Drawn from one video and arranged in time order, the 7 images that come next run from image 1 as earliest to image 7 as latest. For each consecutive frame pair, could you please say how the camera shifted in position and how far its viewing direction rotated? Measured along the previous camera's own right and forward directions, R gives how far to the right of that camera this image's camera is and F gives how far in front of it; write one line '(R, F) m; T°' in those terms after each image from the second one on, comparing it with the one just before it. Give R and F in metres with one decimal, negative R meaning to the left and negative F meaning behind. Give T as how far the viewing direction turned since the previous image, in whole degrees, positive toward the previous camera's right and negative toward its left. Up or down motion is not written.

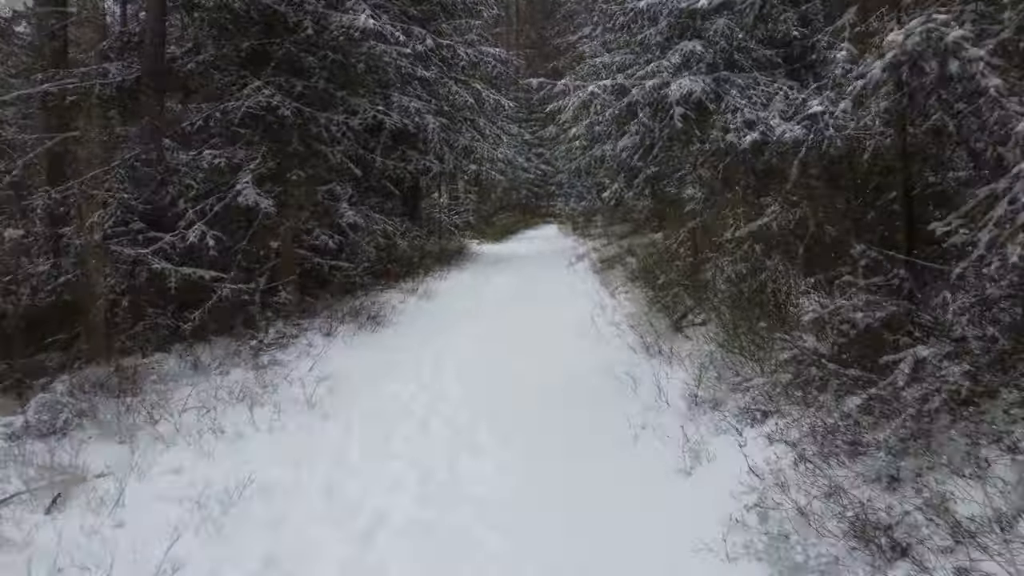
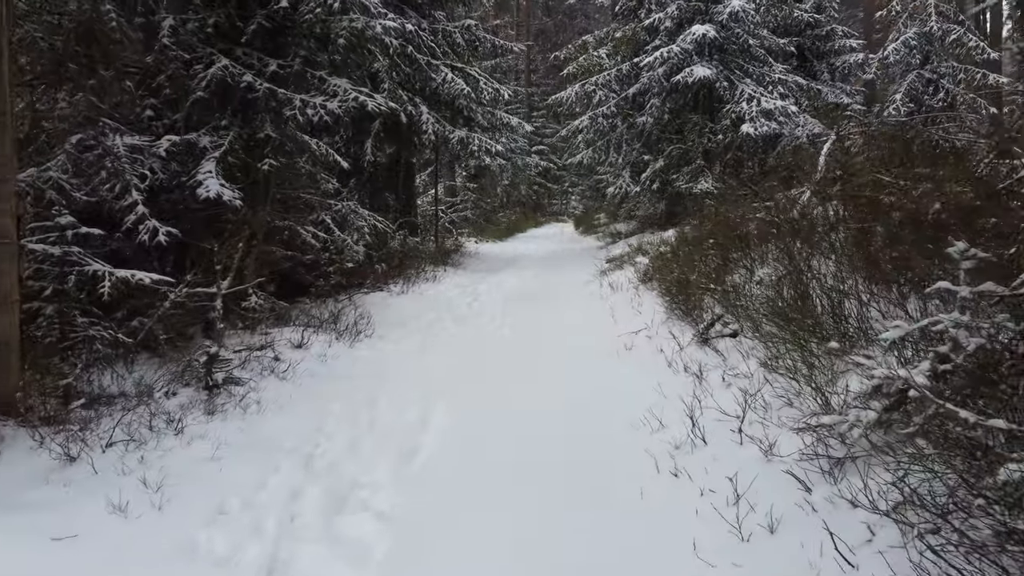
(0.0, +1.0) m; 0°
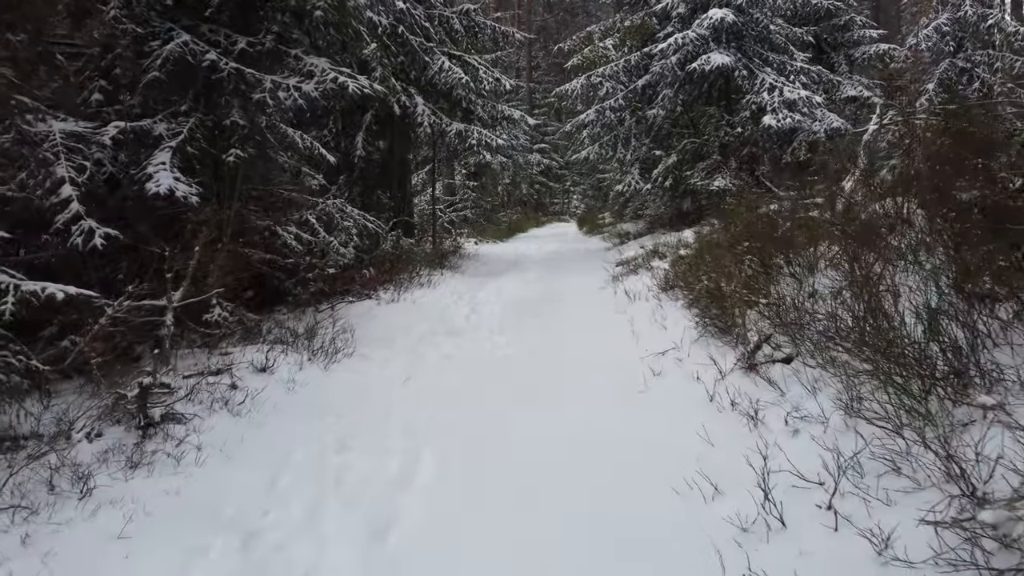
(0.0, +1.1) m; 0°
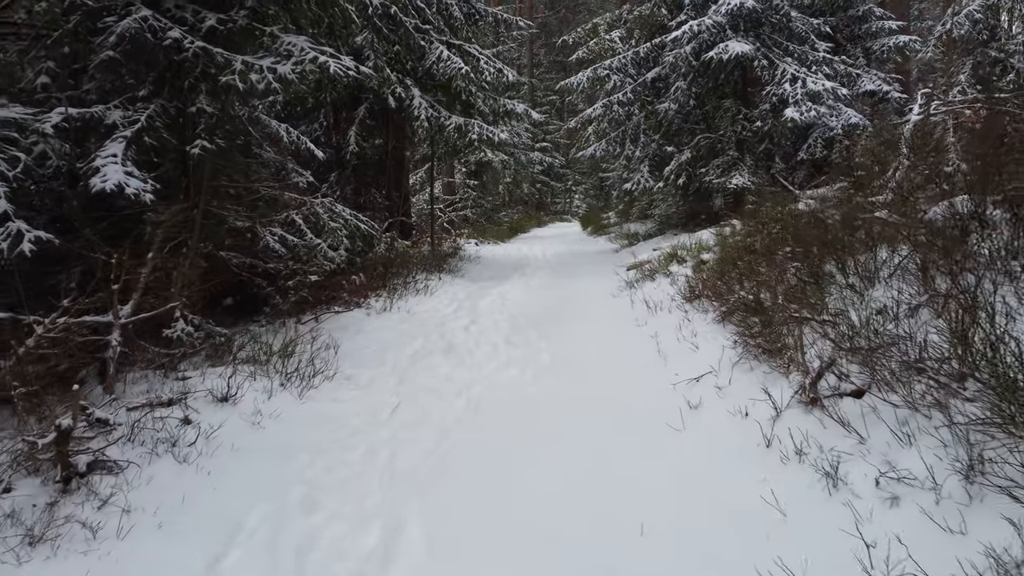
(-0.1, +0.9) m; 0°
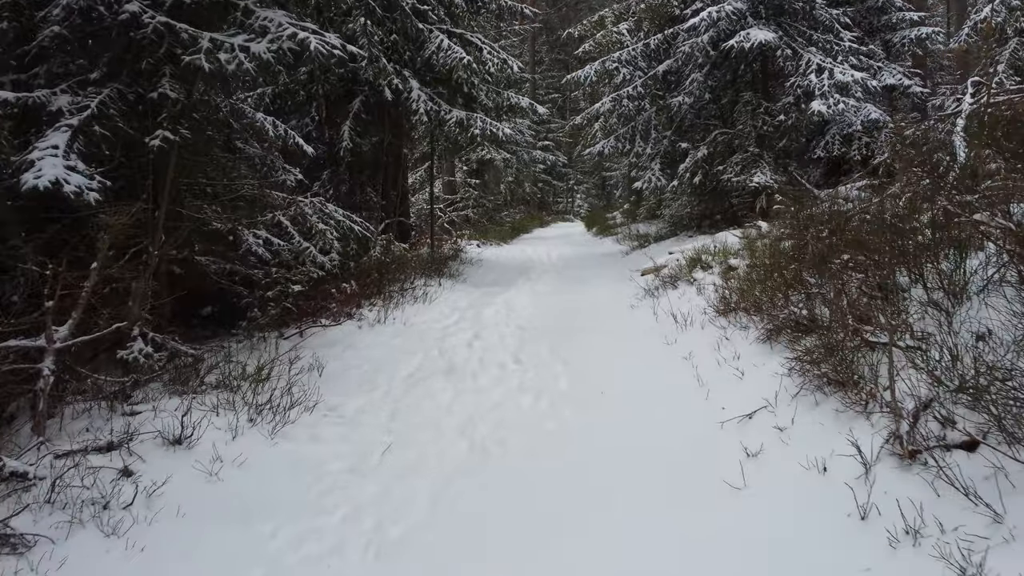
(-0.1, +0.9) m; 0°
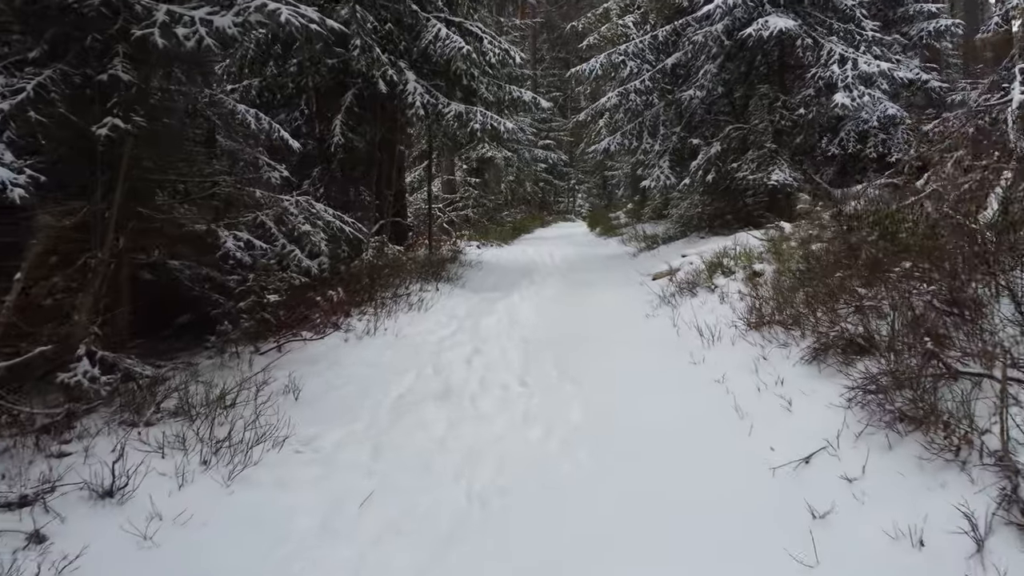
(0.0, +0.7) m; 0°
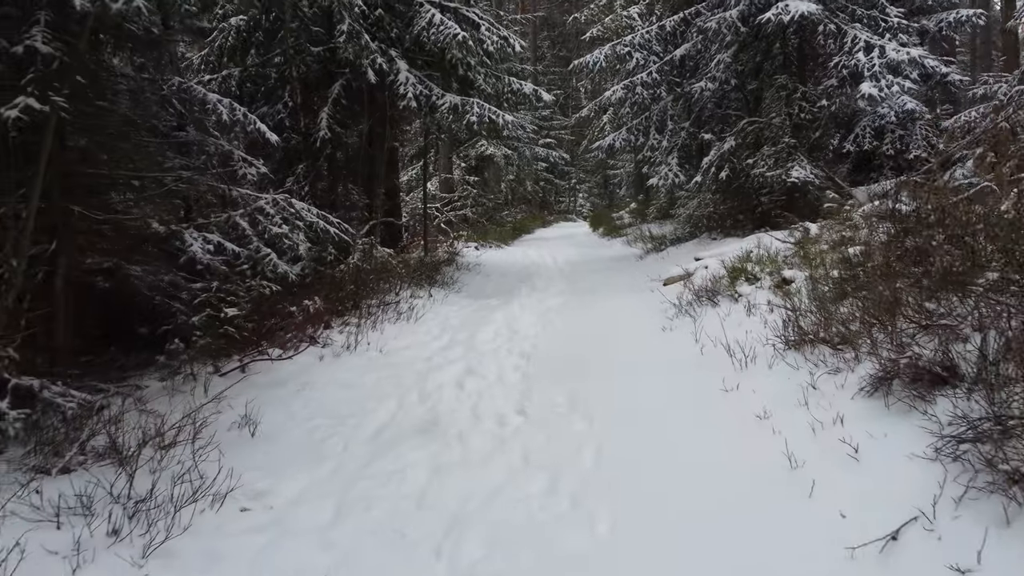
(0.0, +0.8) m; 0°
